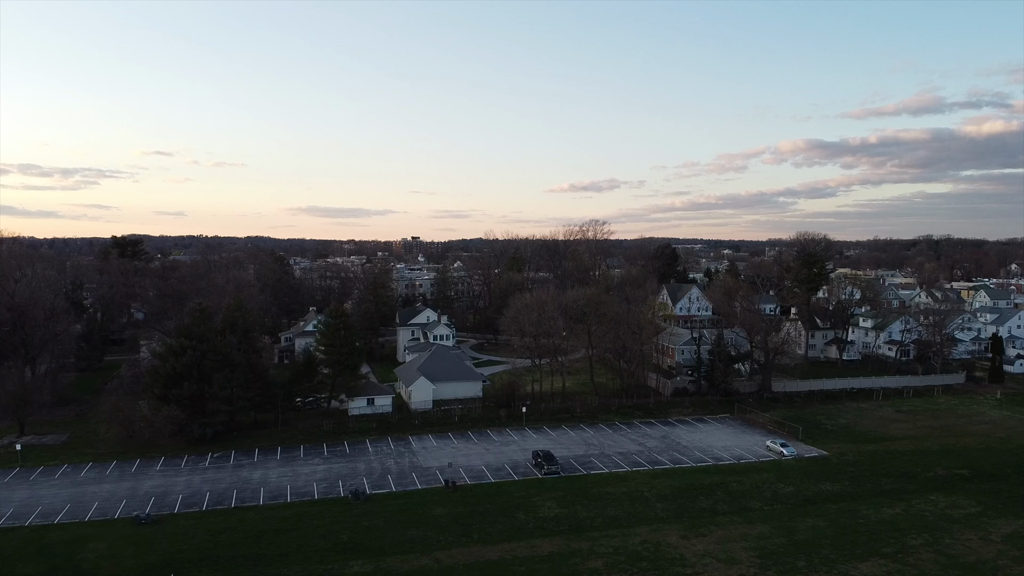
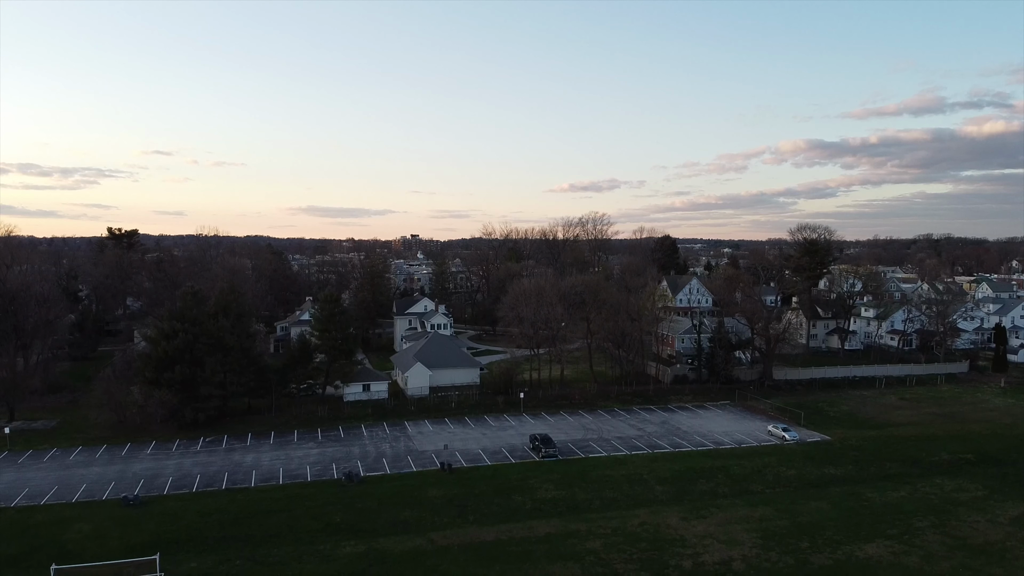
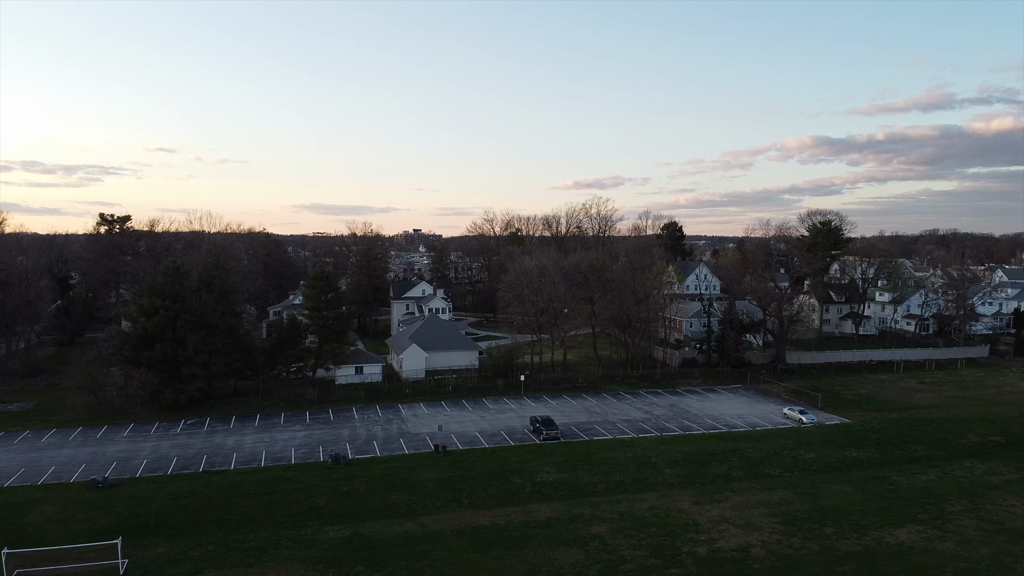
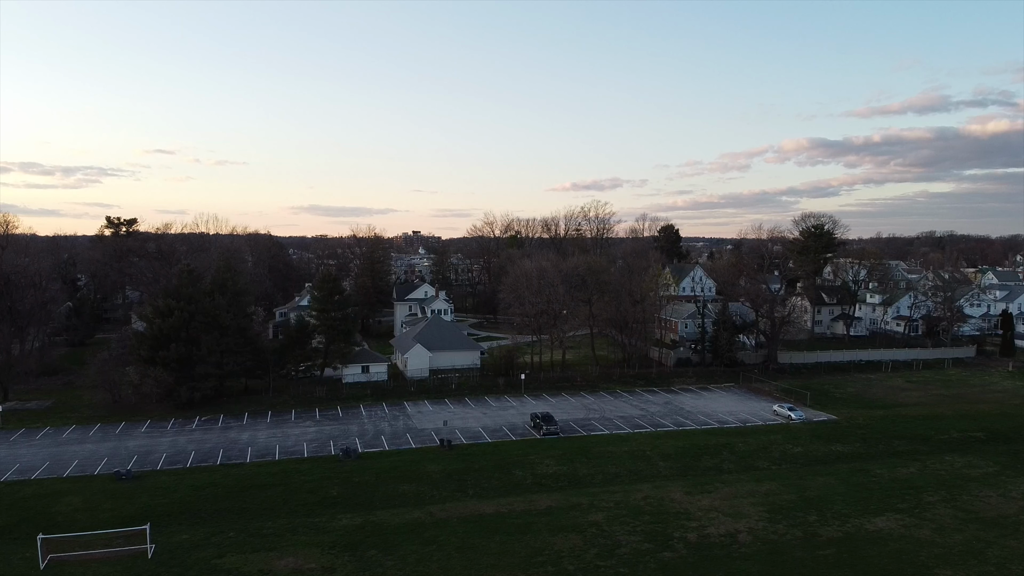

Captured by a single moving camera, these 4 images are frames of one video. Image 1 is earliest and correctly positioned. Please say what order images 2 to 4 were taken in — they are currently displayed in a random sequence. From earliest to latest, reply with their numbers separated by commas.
2, 4, 3
